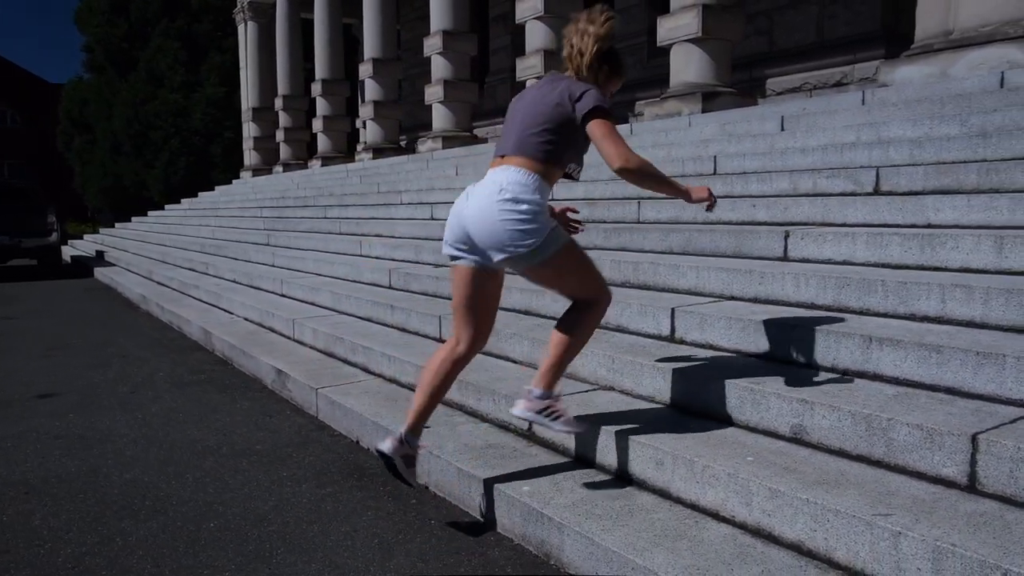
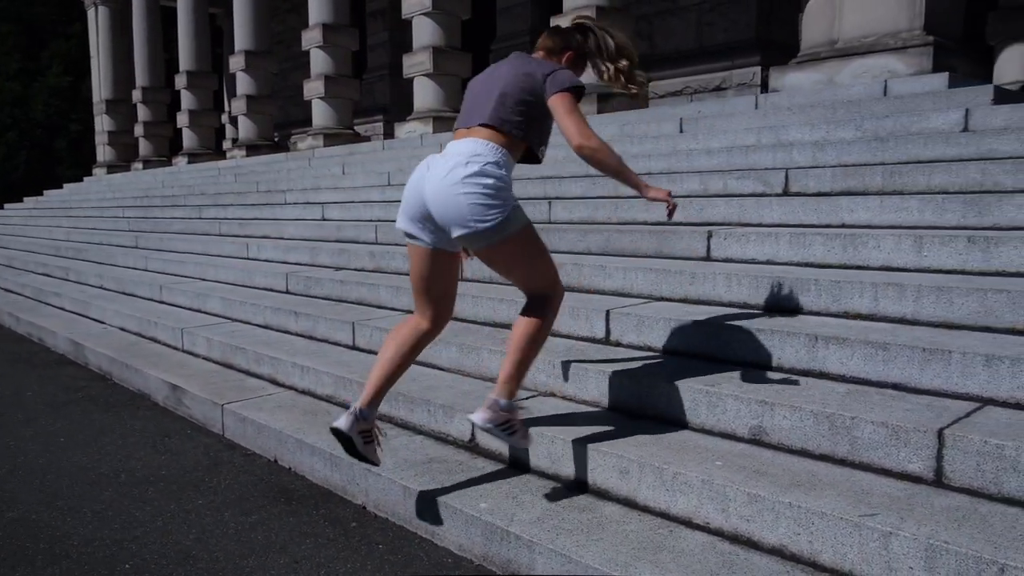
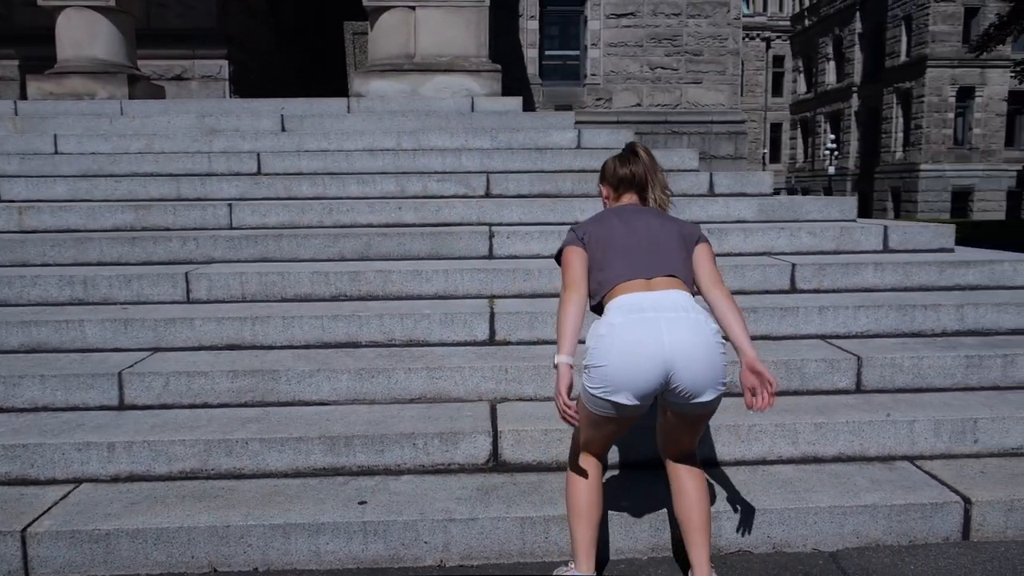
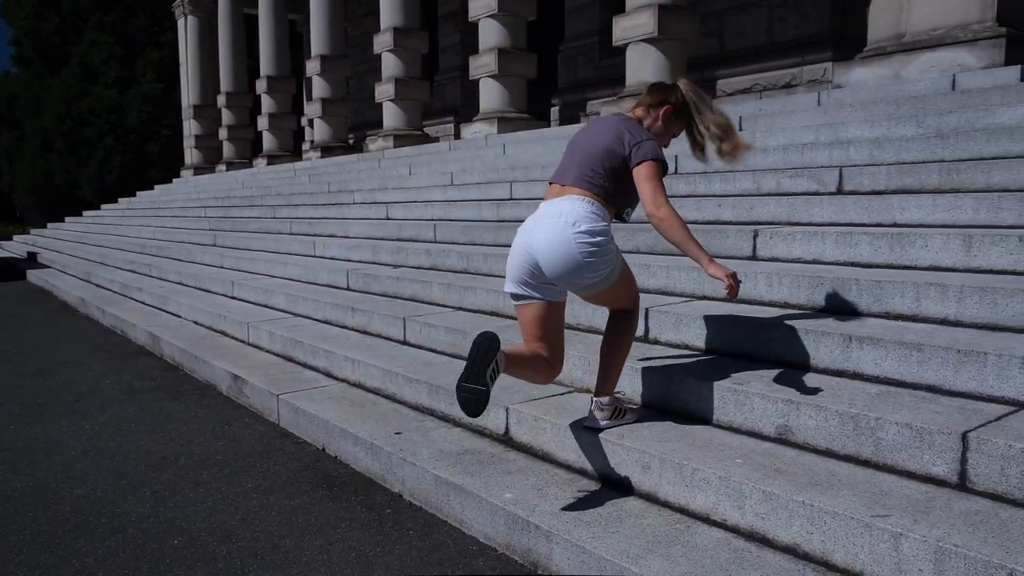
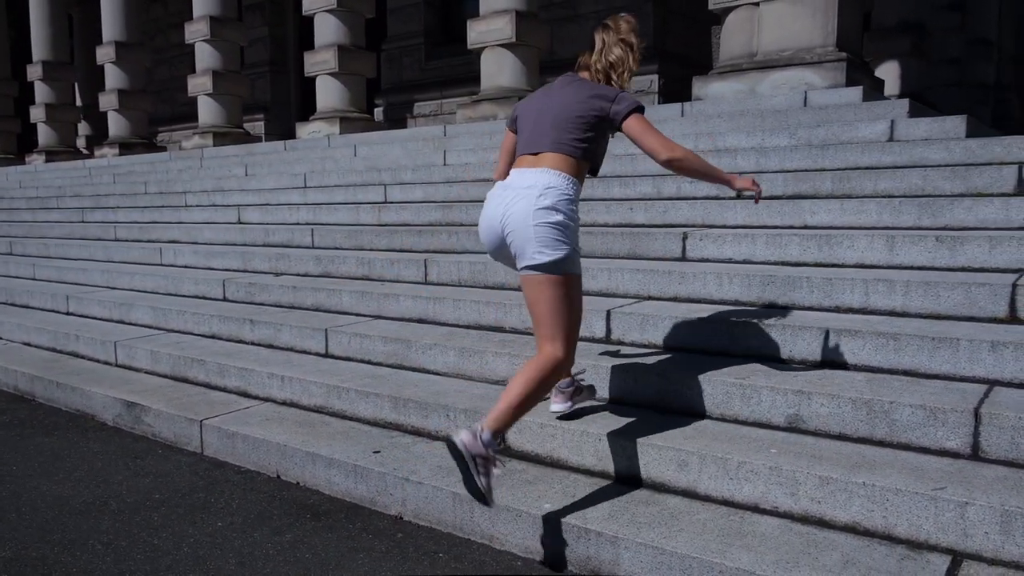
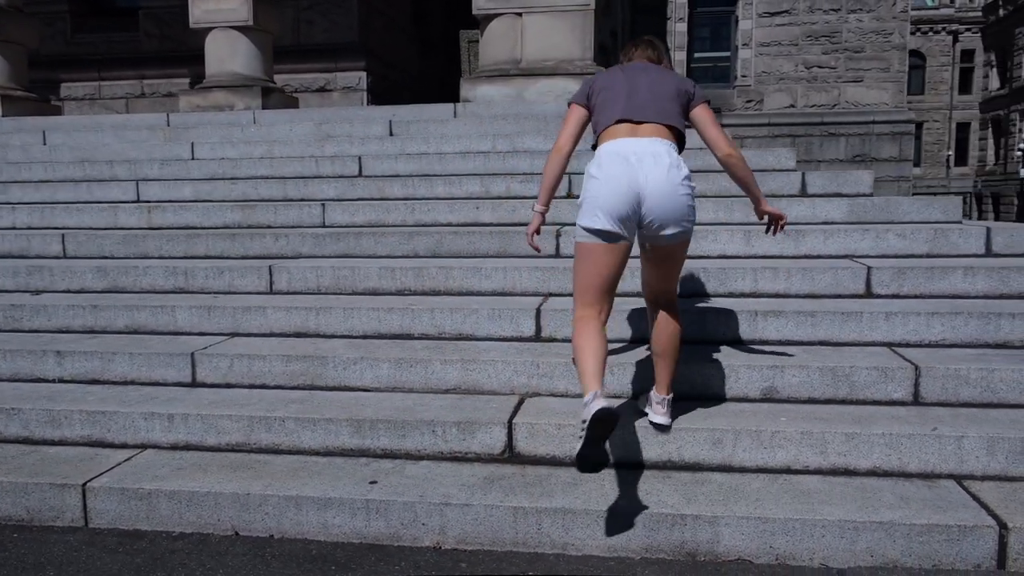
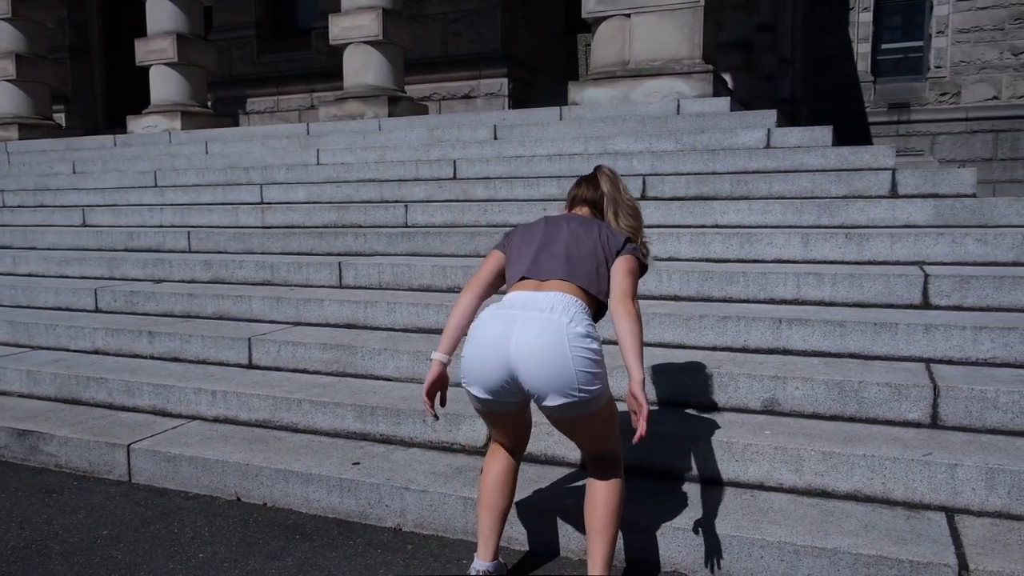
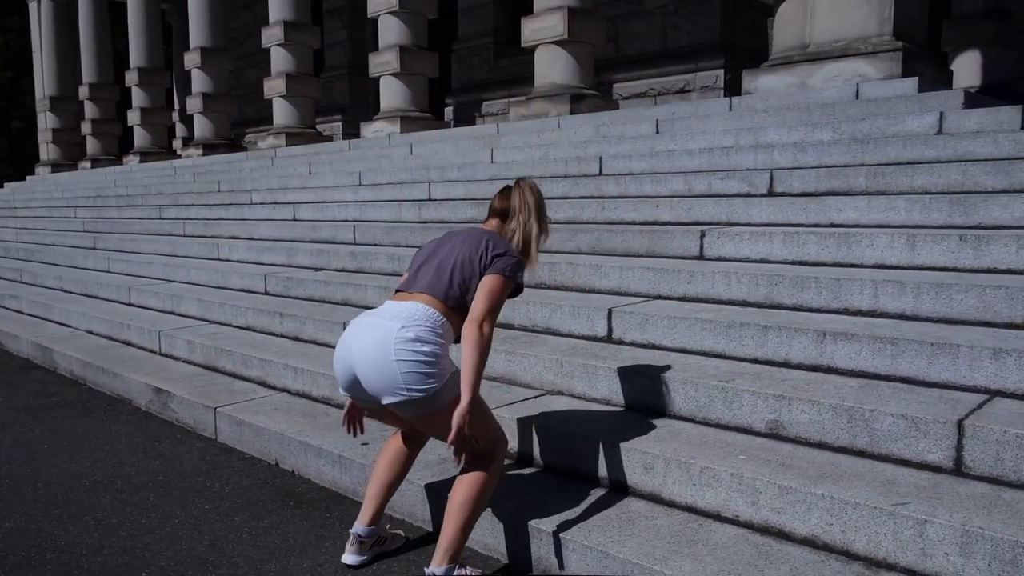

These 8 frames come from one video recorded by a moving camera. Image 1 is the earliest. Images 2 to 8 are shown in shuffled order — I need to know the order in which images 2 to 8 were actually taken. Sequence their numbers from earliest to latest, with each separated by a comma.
4, 2, 8, 5, 7, 6, 3
